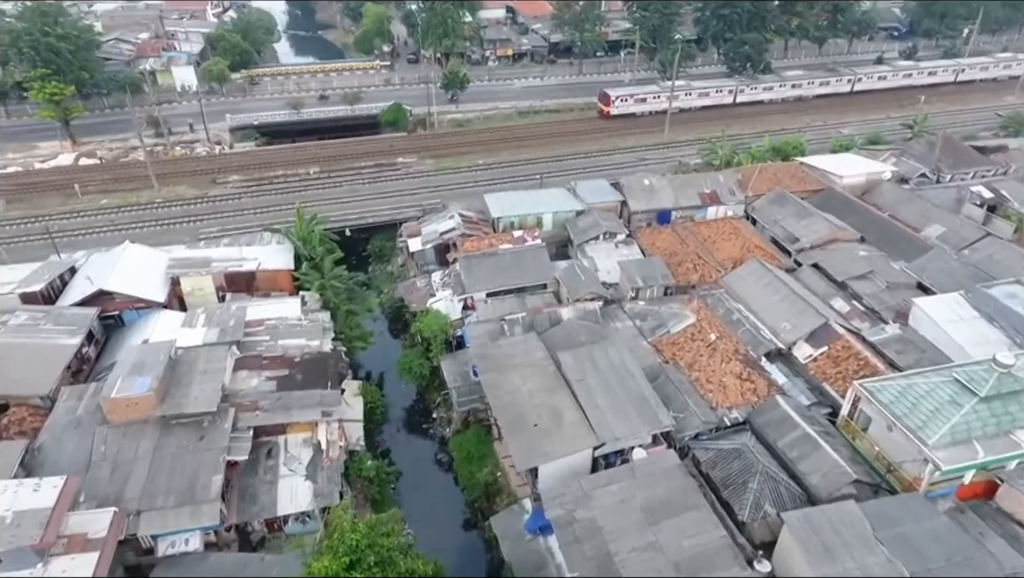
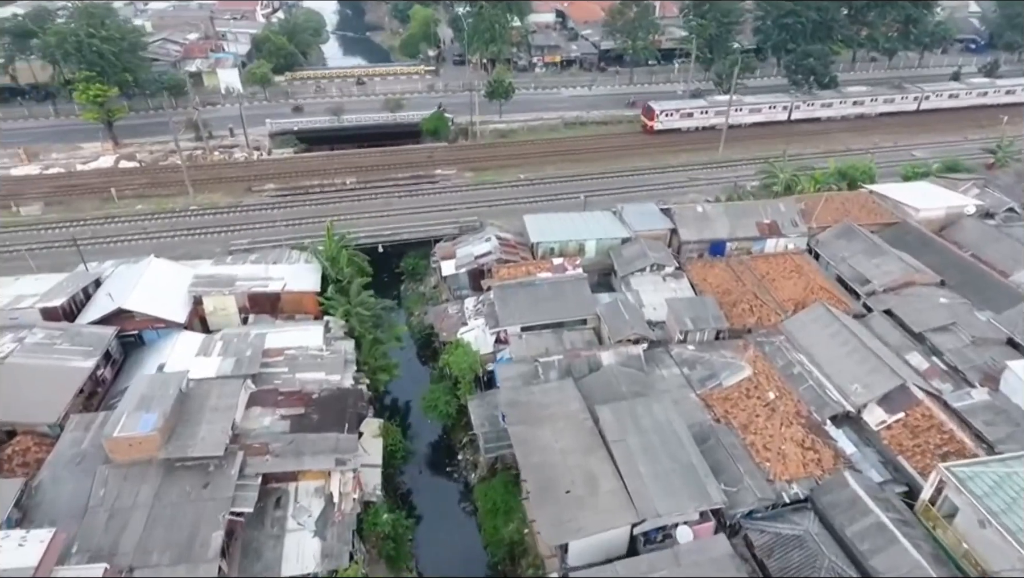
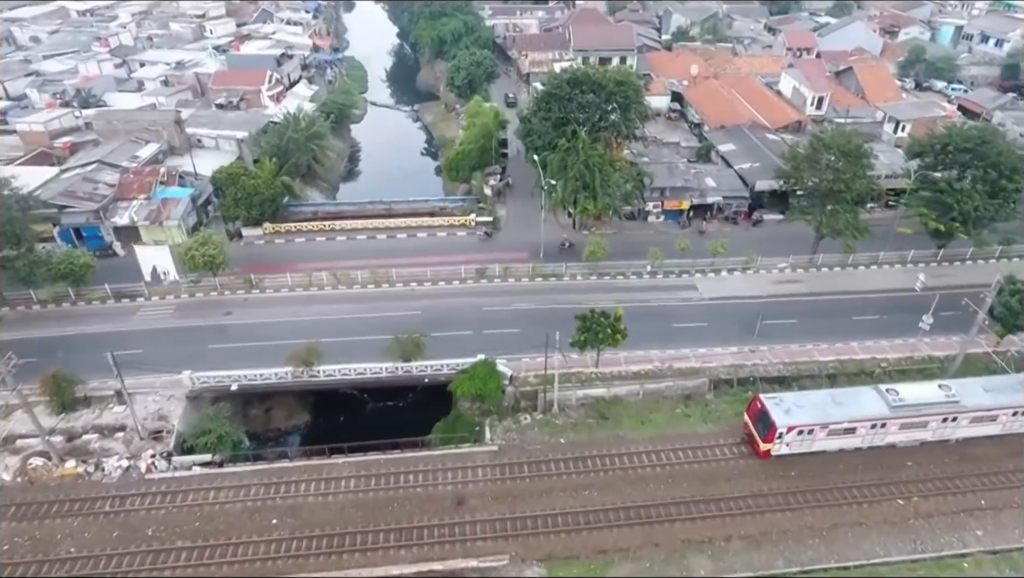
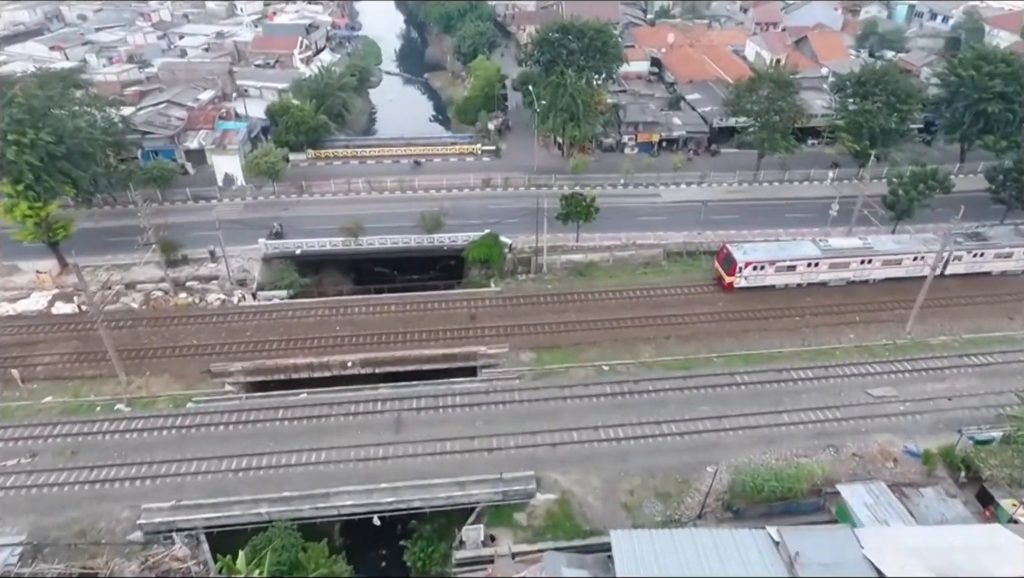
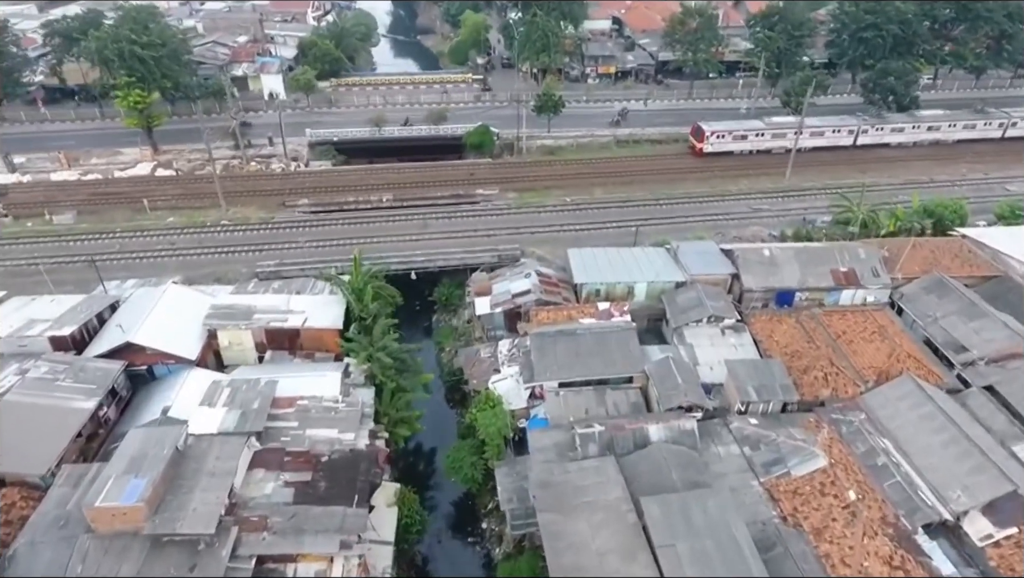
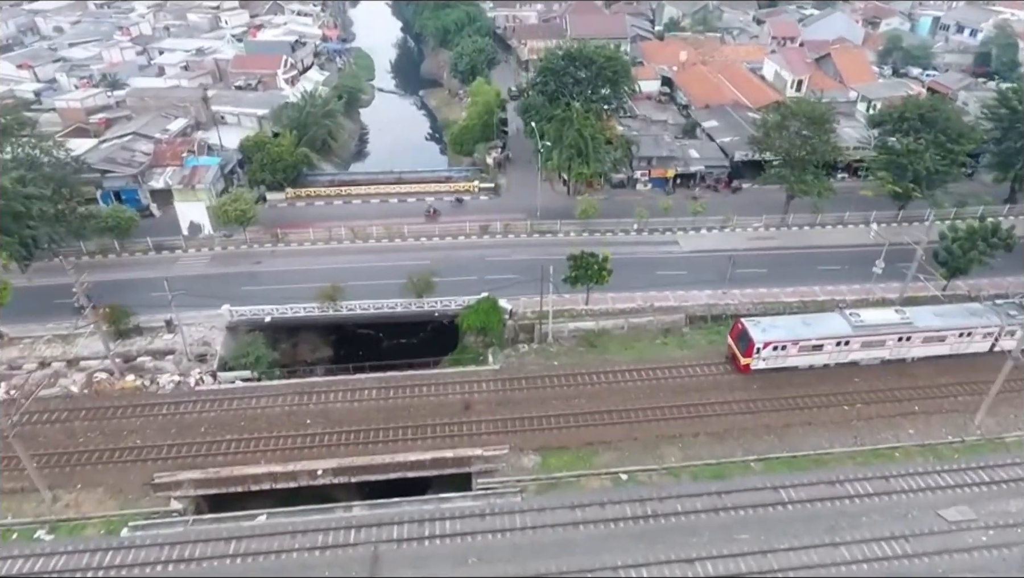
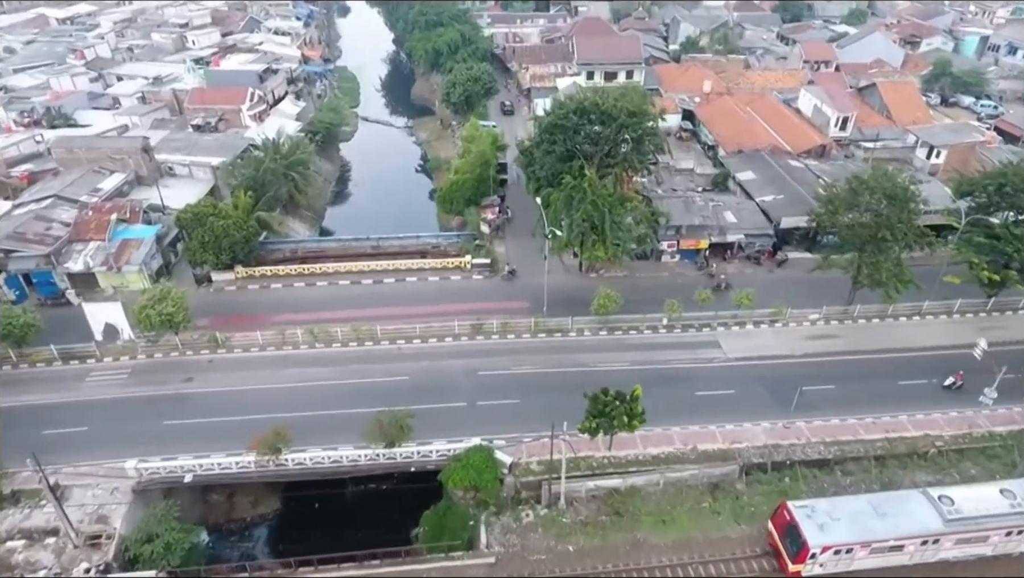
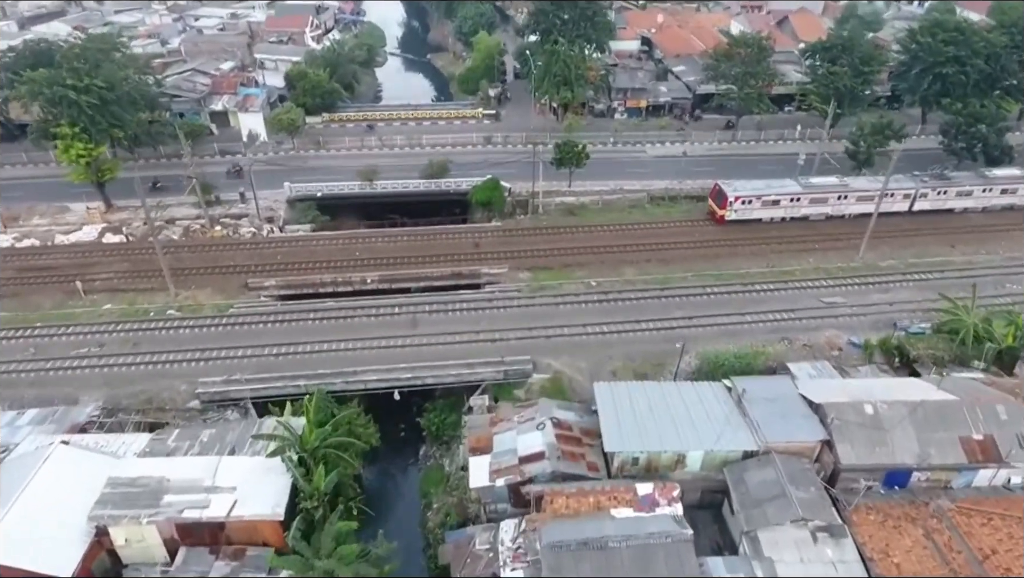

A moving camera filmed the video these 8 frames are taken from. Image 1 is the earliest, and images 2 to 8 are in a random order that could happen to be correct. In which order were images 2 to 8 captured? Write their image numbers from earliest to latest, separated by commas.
2, 5, 8, 4, 6, 3, 7
